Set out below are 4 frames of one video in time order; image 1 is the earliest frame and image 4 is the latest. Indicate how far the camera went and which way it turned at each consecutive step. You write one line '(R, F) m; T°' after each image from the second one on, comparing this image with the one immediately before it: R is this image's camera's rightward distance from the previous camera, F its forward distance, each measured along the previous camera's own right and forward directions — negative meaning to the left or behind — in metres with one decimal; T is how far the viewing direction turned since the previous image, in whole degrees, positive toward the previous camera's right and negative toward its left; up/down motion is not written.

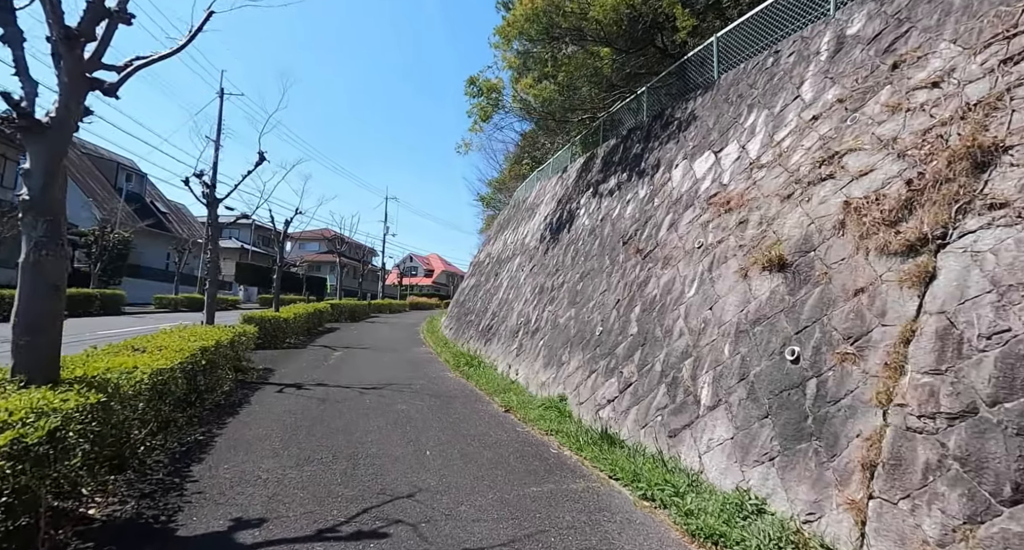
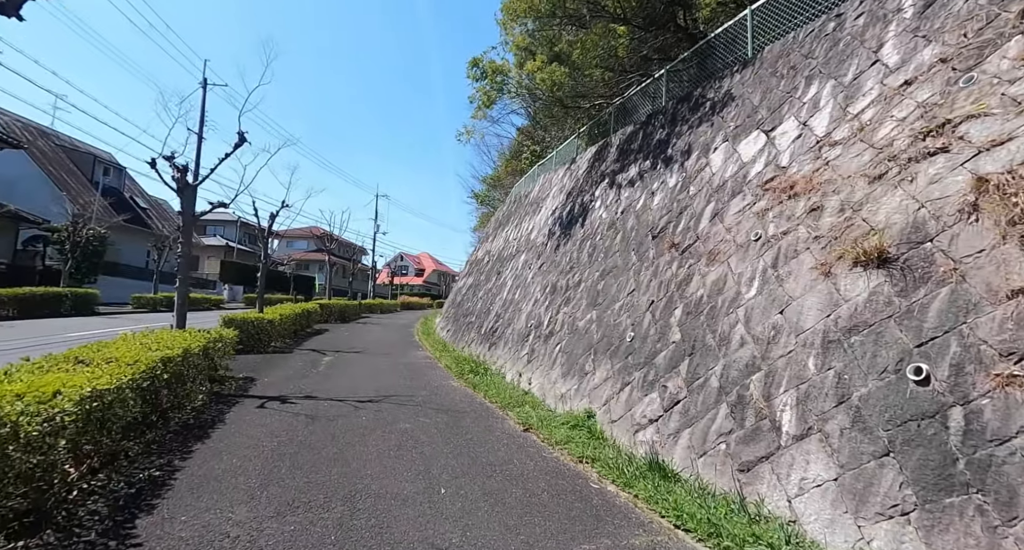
(-0.3, +0.8) m; +1°
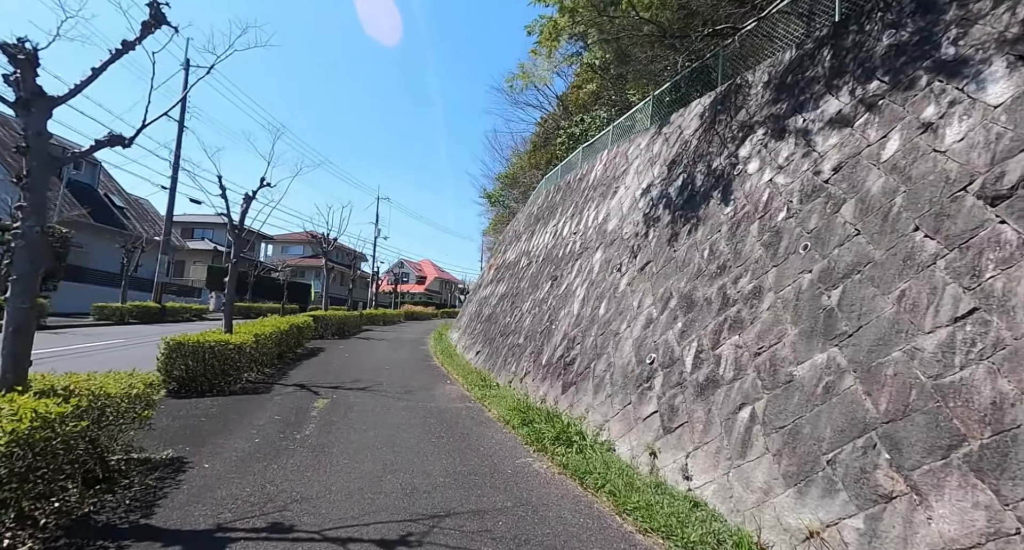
(-1.1, +3.4) m; 0°
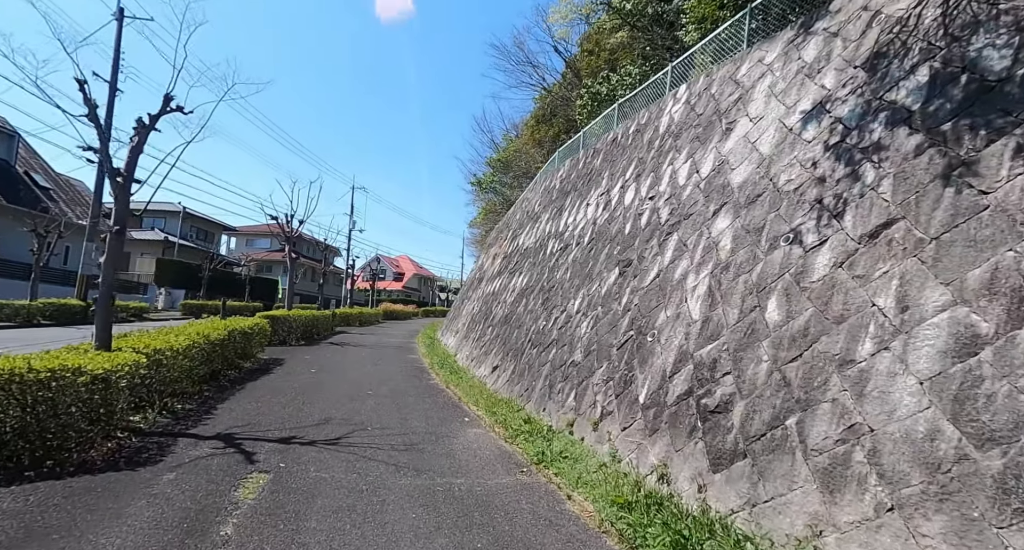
(-1.0, +3.5) m; +3°
